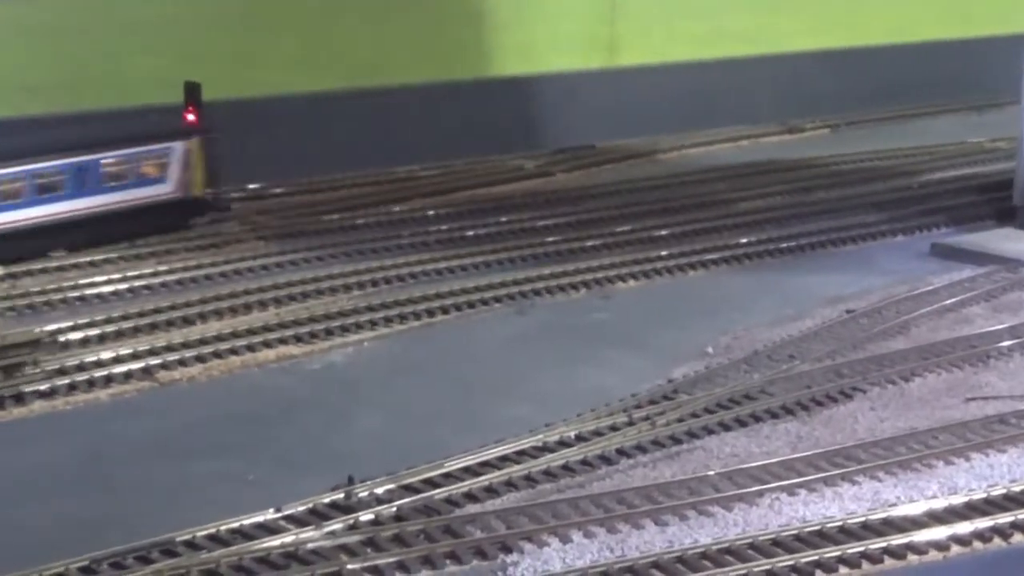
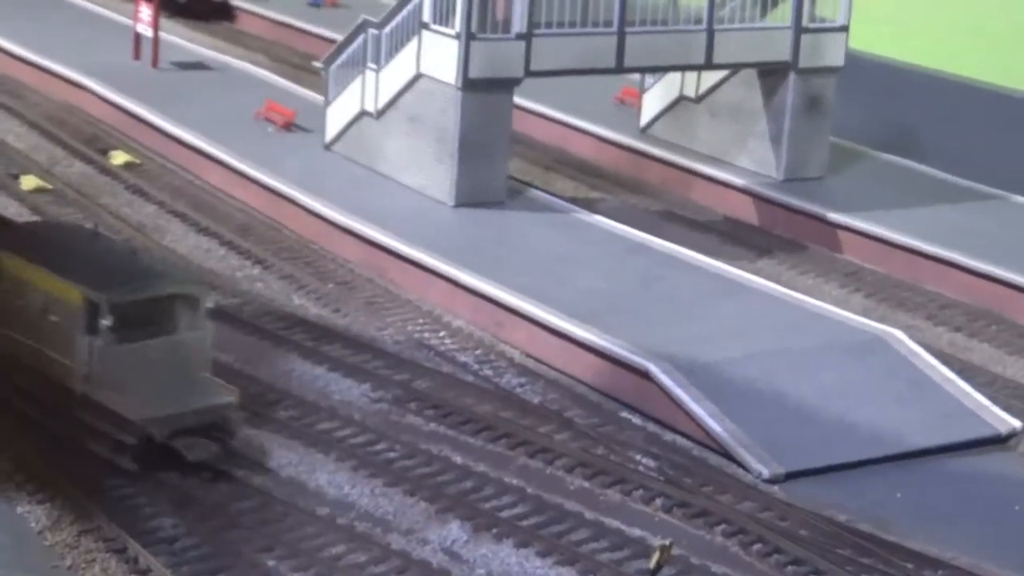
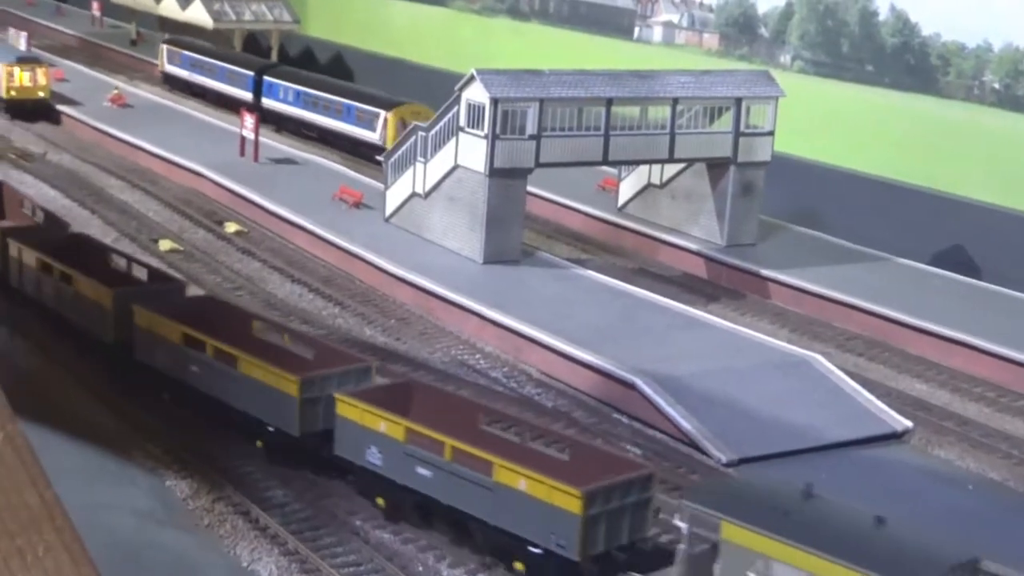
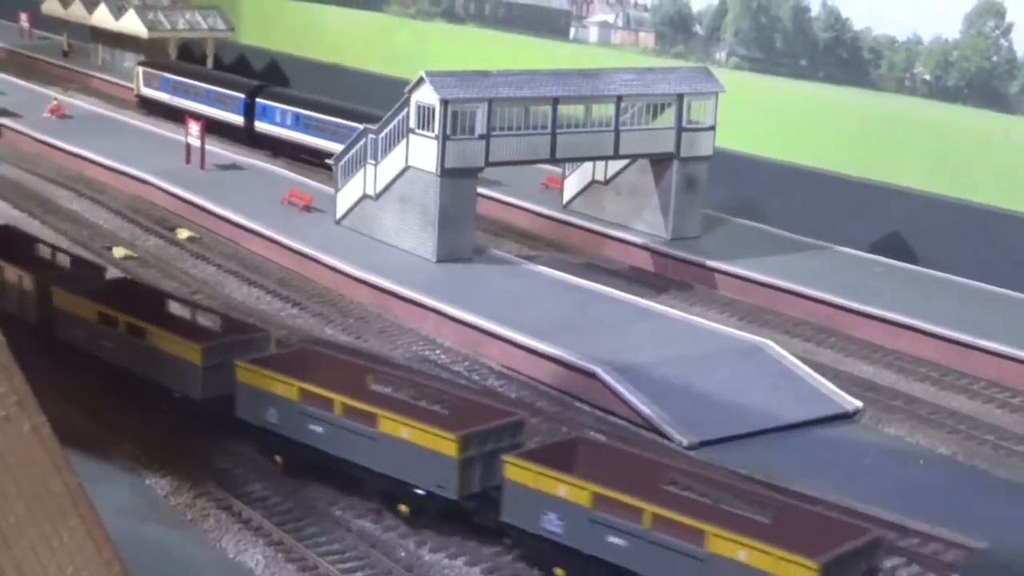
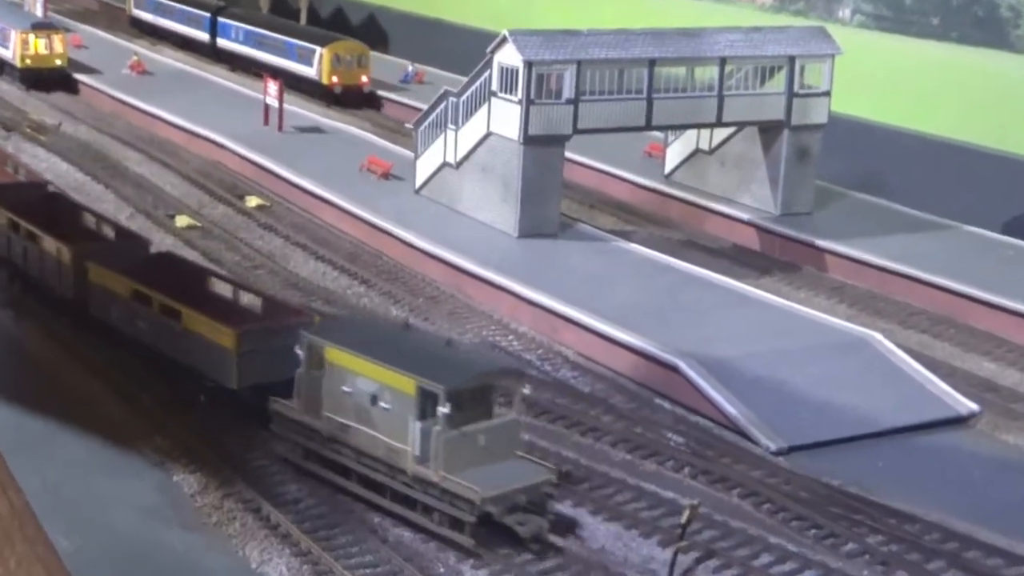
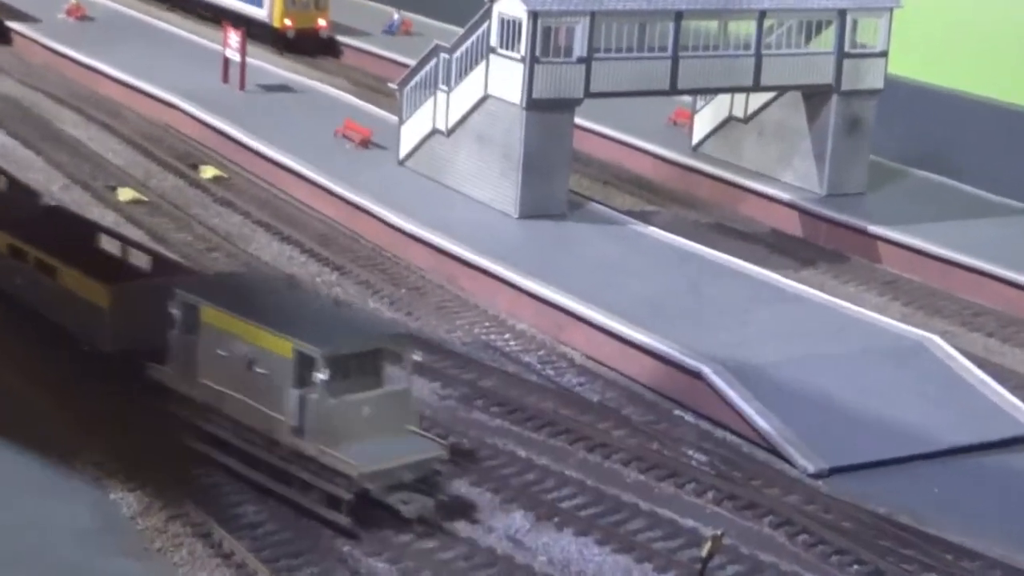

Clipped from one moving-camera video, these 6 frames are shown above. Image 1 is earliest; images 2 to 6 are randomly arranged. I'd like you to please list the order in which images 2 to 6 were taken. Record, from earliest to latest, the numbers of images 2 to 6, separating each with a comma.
4, 3, 5, 6, 2
